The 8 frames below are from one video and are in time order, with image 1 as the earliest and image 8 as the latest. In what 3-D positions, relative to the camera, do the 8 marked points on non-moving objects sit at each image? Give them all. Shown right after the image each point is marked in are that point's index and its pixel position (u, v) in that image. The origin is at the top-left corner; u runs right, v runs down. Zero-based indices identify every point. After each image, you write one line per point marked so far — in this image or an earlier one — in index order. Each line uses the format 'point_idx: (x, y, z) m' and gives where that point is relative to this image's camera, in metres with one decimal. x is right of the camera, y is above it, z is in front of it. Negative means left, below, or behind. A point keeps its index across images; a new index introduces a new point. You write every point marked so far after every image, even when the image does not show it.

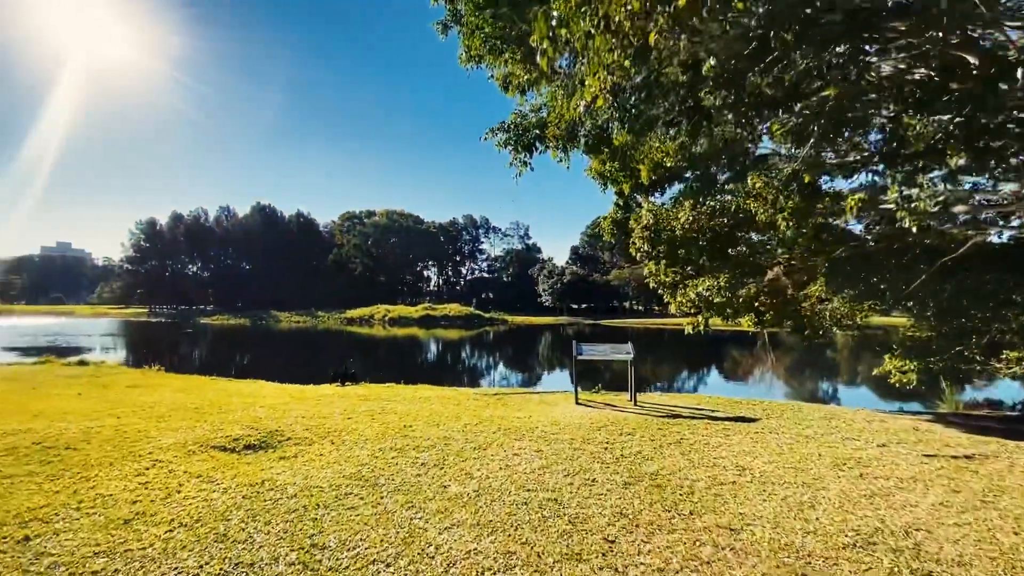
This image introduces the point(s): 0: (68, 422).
0: (-7.0, -2.1, +7.5) m
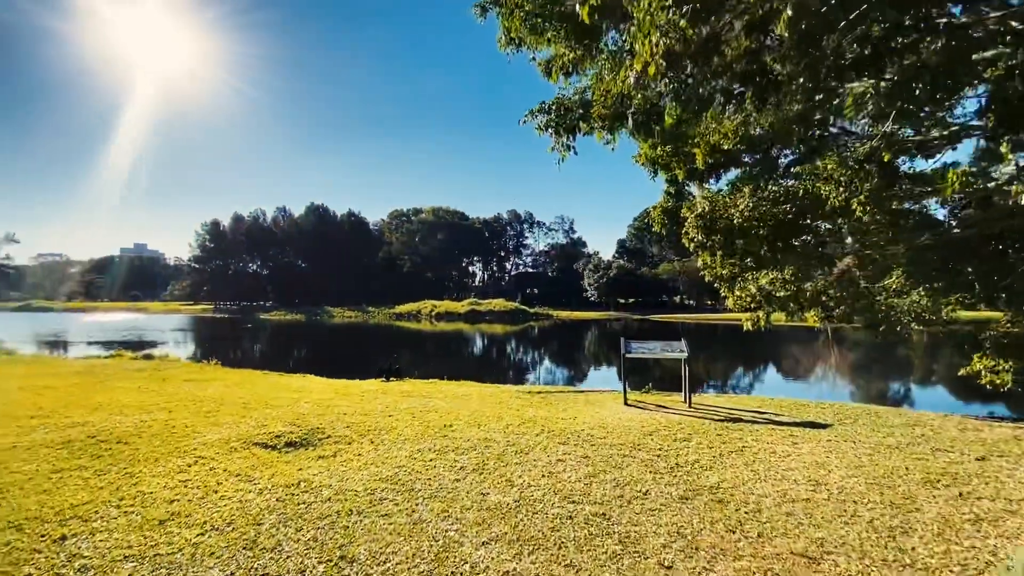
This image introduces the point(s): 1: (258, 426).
0: (-6.3, -2.1, +7.7) m
1: (-3.9, -2.1, +7.4) m
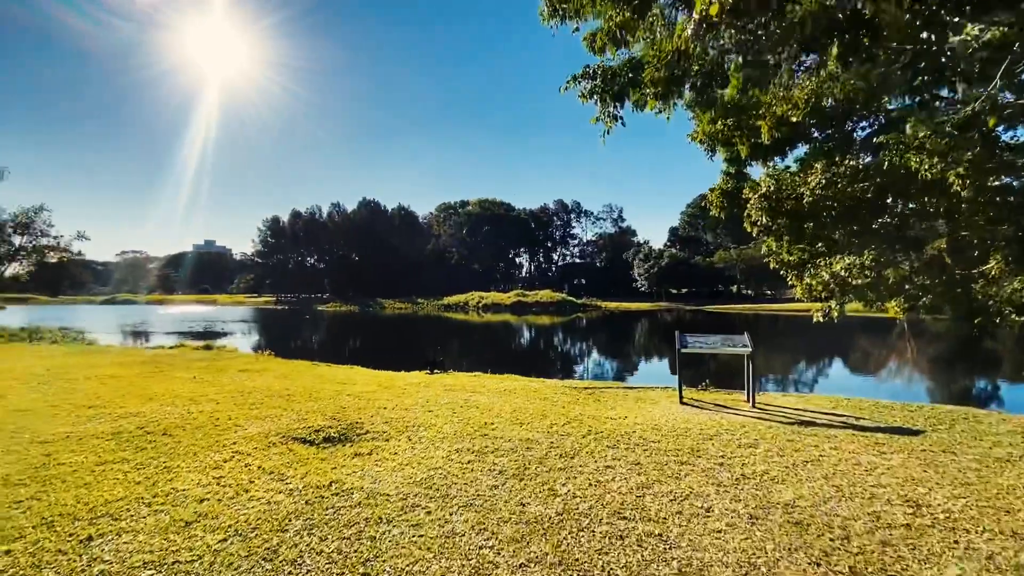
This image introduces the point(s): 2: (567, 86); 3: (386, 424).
0: (-5.6, -2.0, +7.9) m
1: (-3.3, -2.0, +7.3) m
2: (+0.7, +2.5, +6.0) m
3: (-1.9, -2.0, +7.1) m
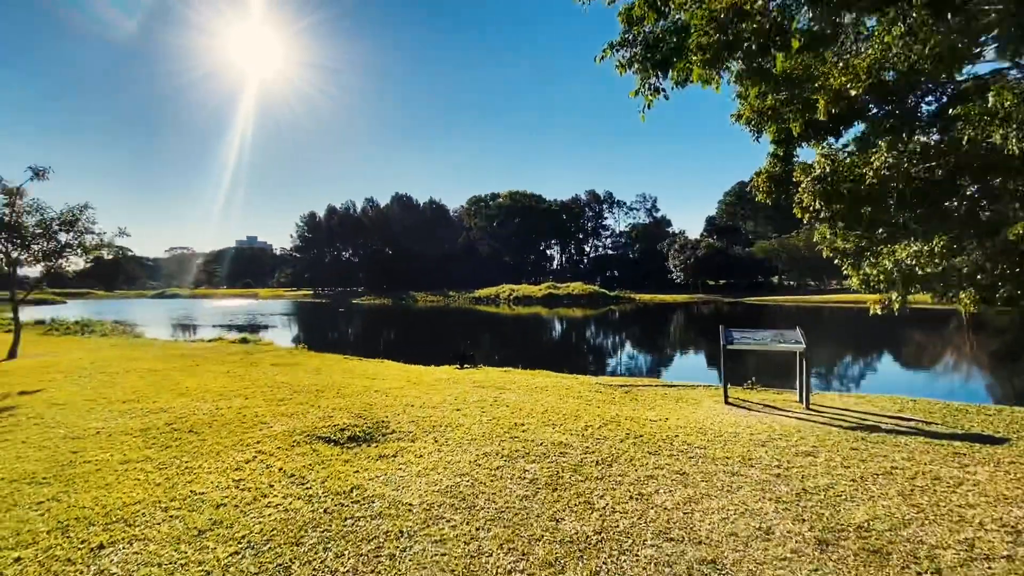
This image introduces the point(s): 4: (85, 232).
0: (-5.1, -1.9, +7.8) m
1: (-2.8, -1.9, +7.1) m
2: (+1.0, +2.6, +5.5) m
3: (-1.4, -1.9, +6.8) m
4: (-12.6, +1.7, +14.1) m
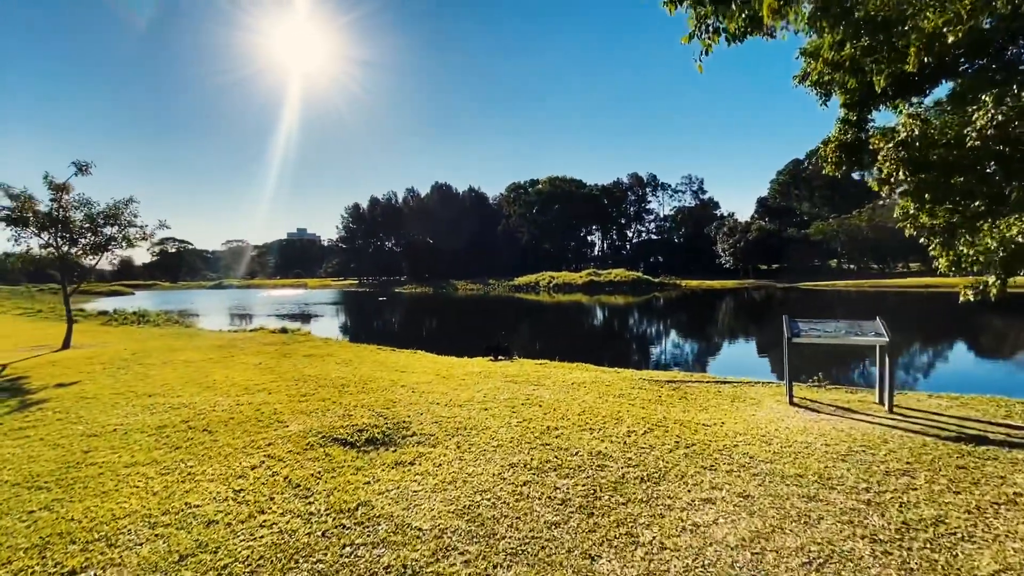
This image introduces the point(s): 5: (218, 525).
0: (-4.6, -1.7, +7.6) m
1: (-2.3, -1.8, +6.7) m
2: (+1.3, +2.7, +4.6) m
3: (-1.0, -1.8, +6.2) m
4: (-11.6, +1.9, +14.4) m
5: (-2.3, -1.9, +3.8) m
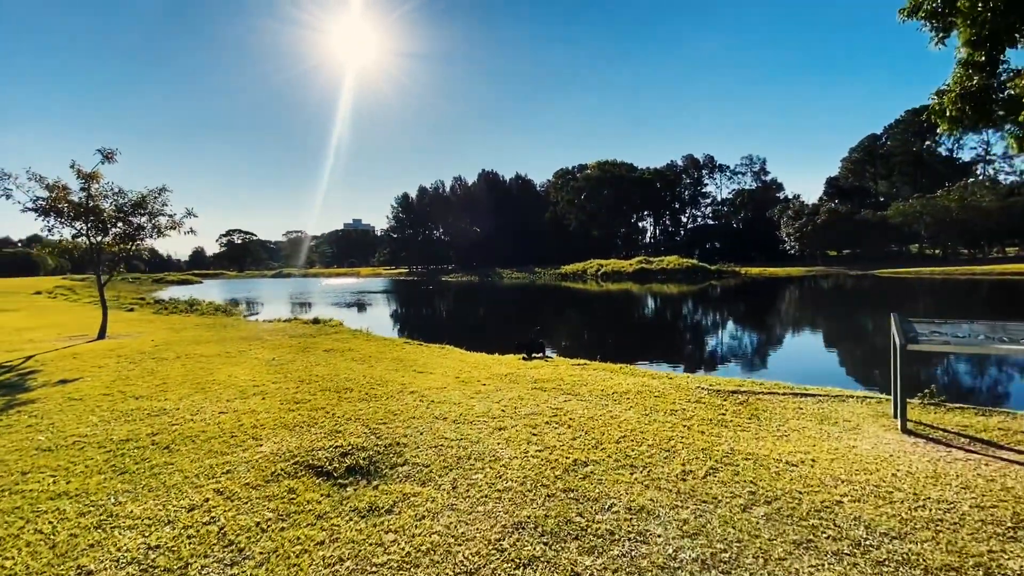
0: (-4.2, -1.6, +6.7) m
1: (-2.1, -1.7, +5.6) m
2: (+1.3, +2.8, +3.0) m
3: (-0.8, -1.7, +5.0) m
4: (-10.5, +2.2, +14.1) m
5: (-2.4, -1.8, +2.7) m
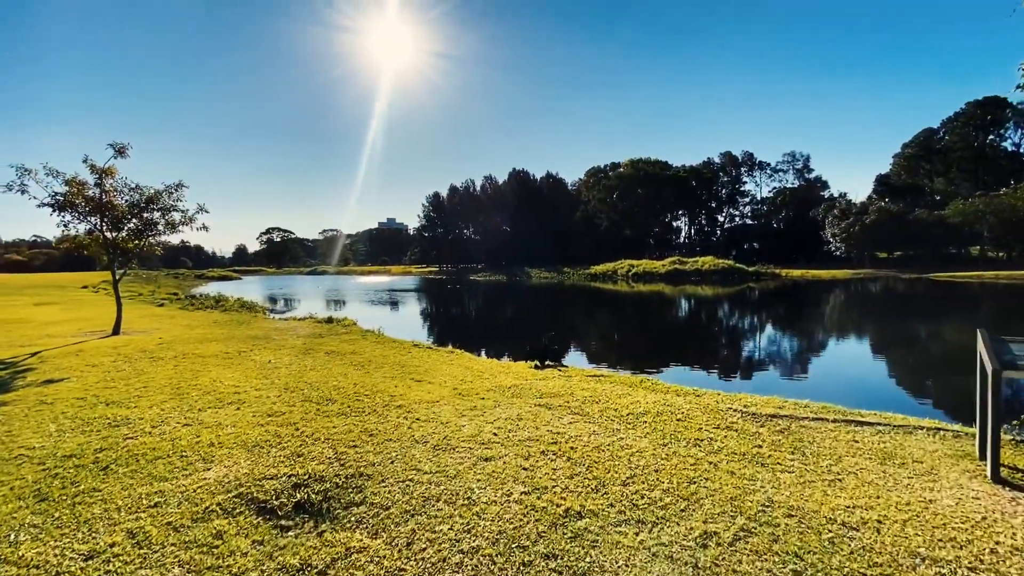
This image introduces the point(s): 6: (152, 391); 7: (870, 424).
0: (-4.2, -1.6, +6.1) m
1: (-2.2, -1.7, +4.9) m
2: (+1.1, +2.7, +2.1) m
3: (-0.9, -1.7, +4.2) m
4: (-10.0, +2.3, +13.9) m
5: (-2.7, -1.8, +2.0) m
6: (-5.4, -1.5, +7.1) m
7: (+4.5, -1.7, +5.9) m
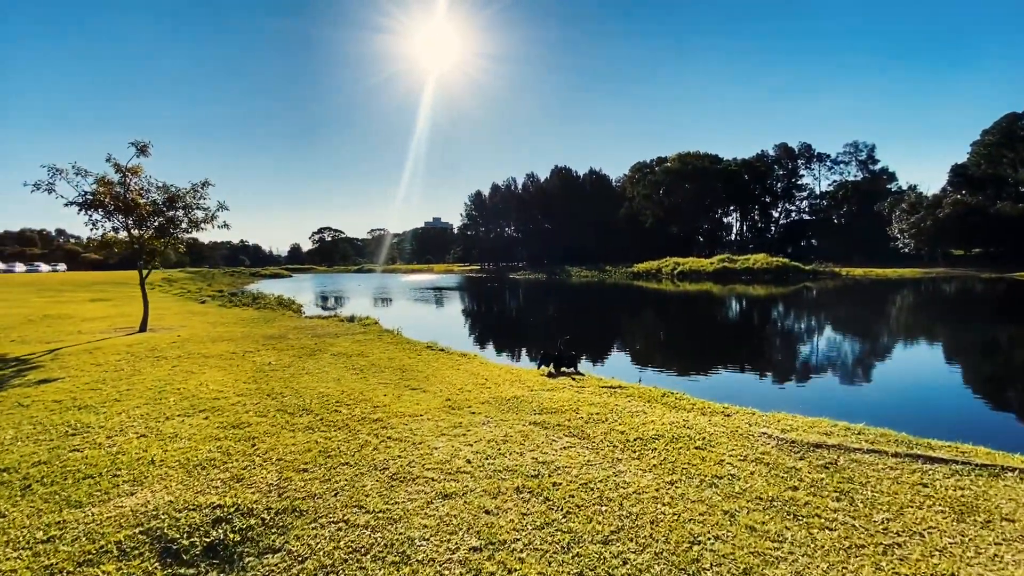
0: (-4.4, -1.6, +5.7) m
1: (-2.4, -1.7, +4.3) m
2: (+0.6, +2.7, +1.2) m
3: (-1.3, -1.7, +3.5) m
4: (-9.3, +2.4, +14.0) m
5: (-3.2, -1.9, +1.5) m
6: (-5.4, -1.5, +6.8) m
7: (+4.3, -1.7, +4.7) m
